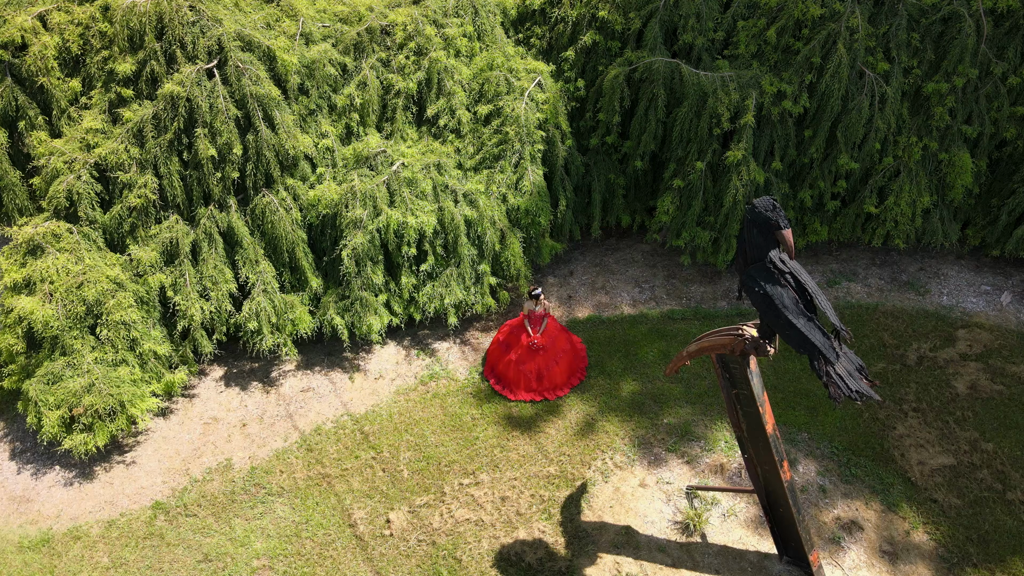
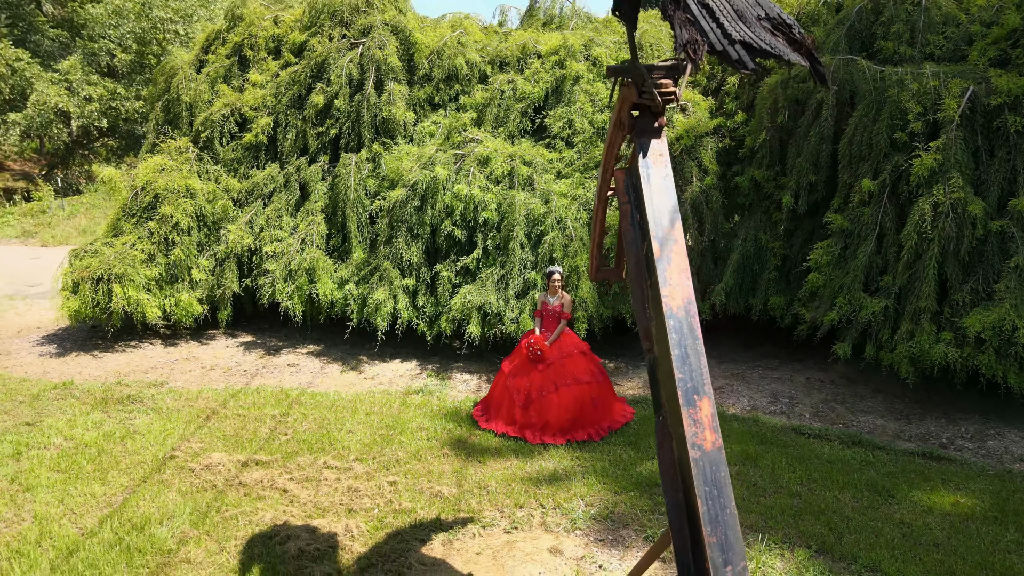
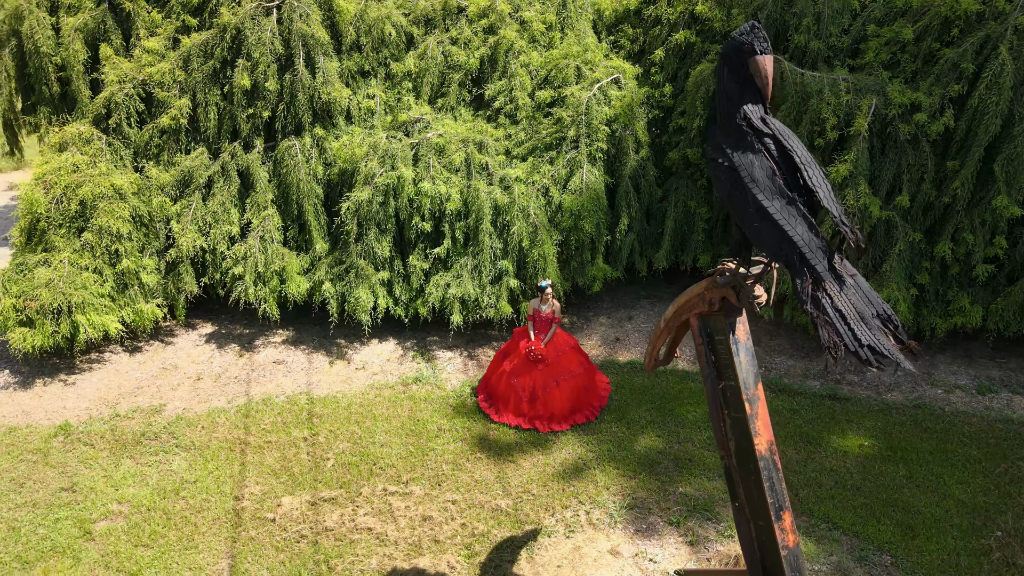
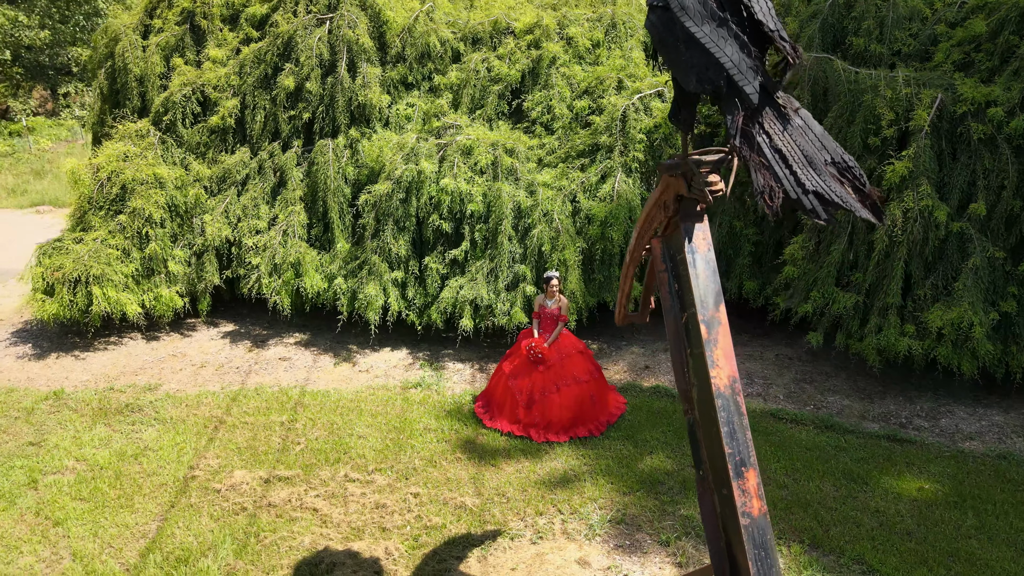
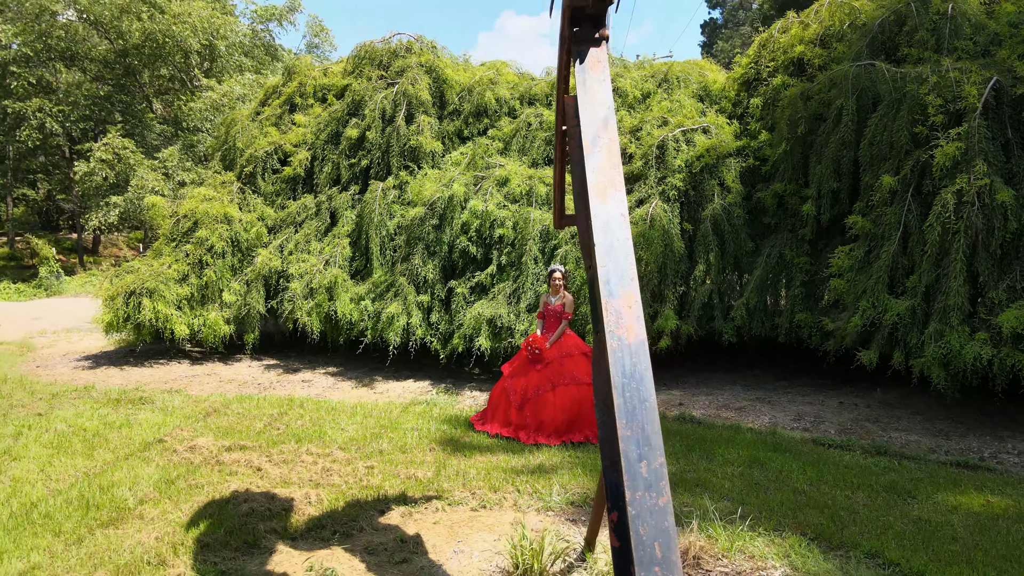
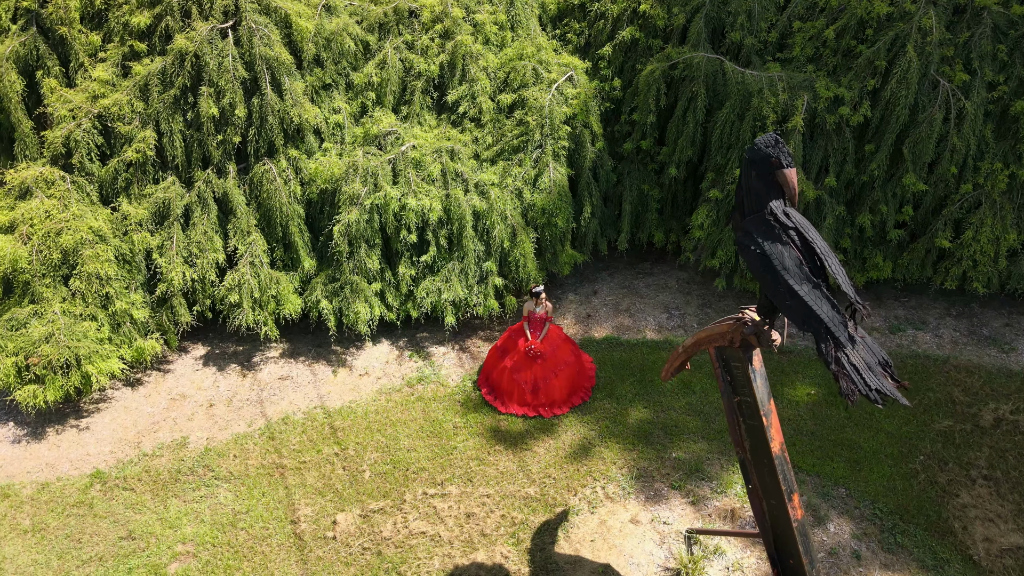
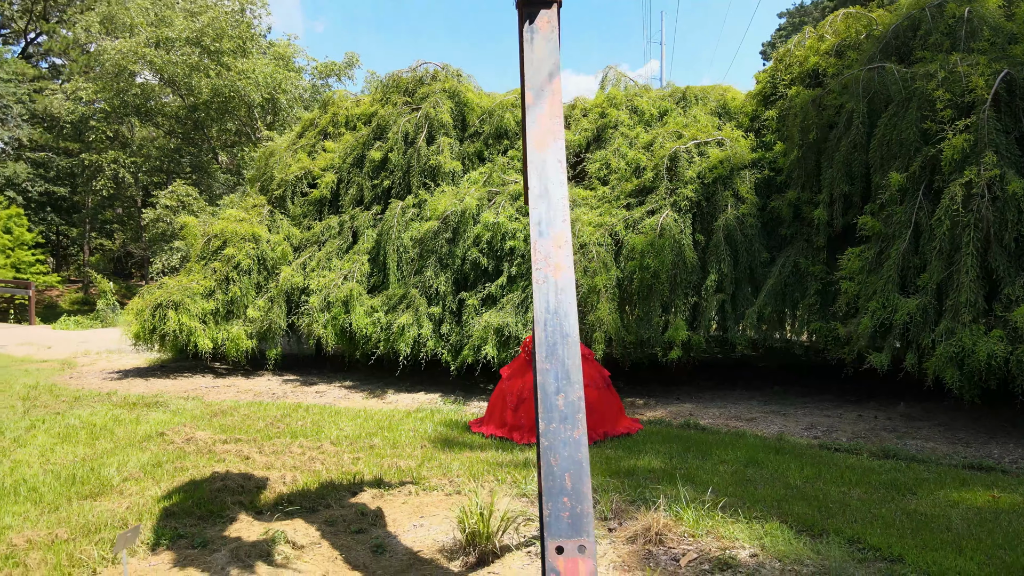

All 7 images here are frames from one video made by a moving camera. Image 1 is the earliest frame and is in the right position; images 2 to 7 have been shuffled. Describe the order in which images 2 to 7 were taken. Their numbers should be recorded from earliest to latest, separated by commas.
6, 3, 4, 2, 5, 7
